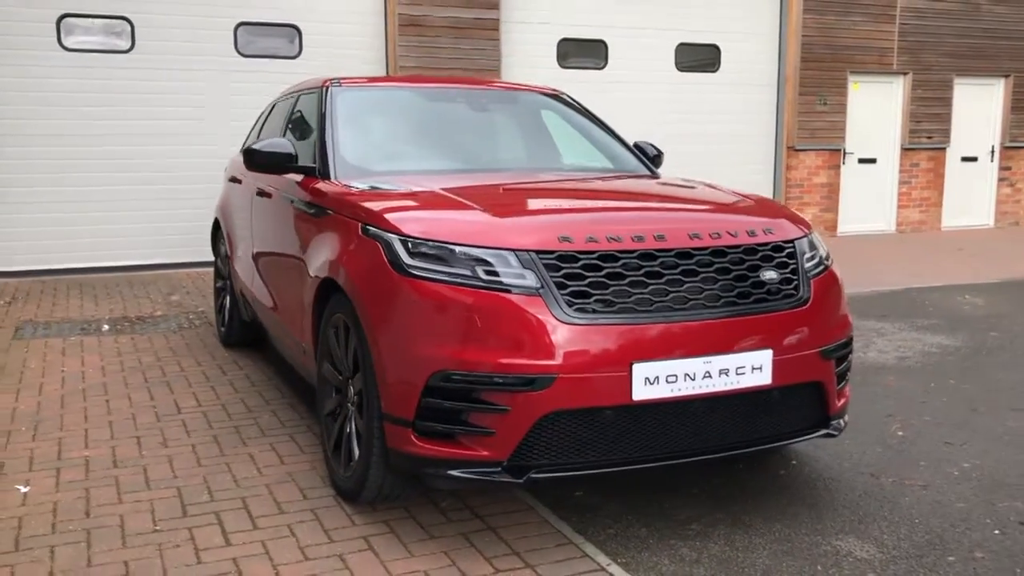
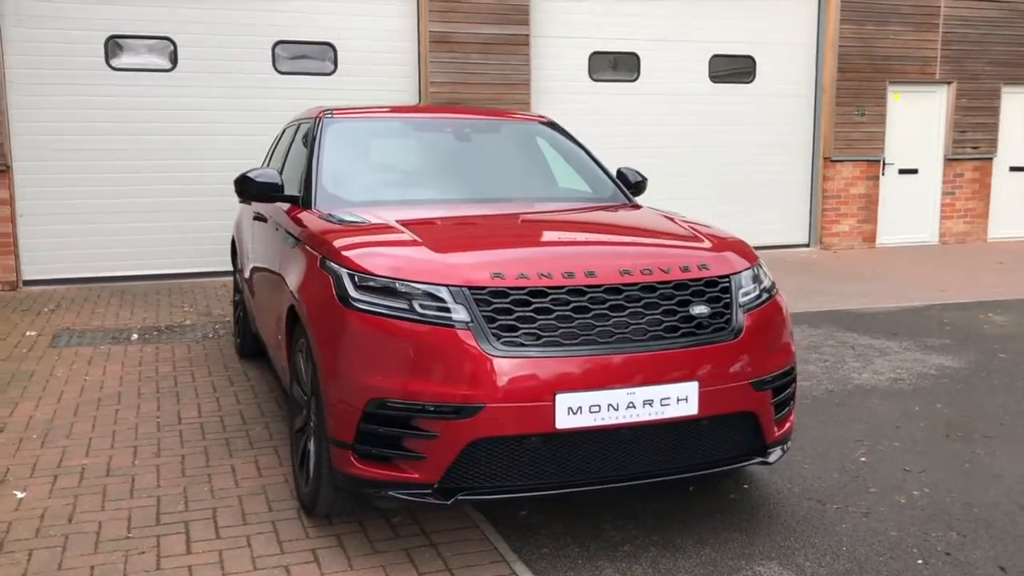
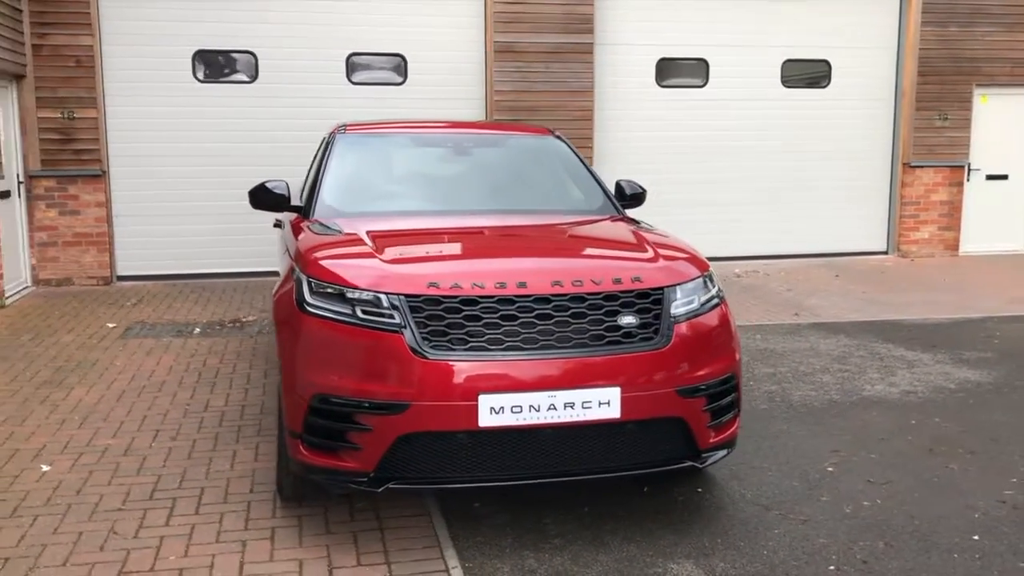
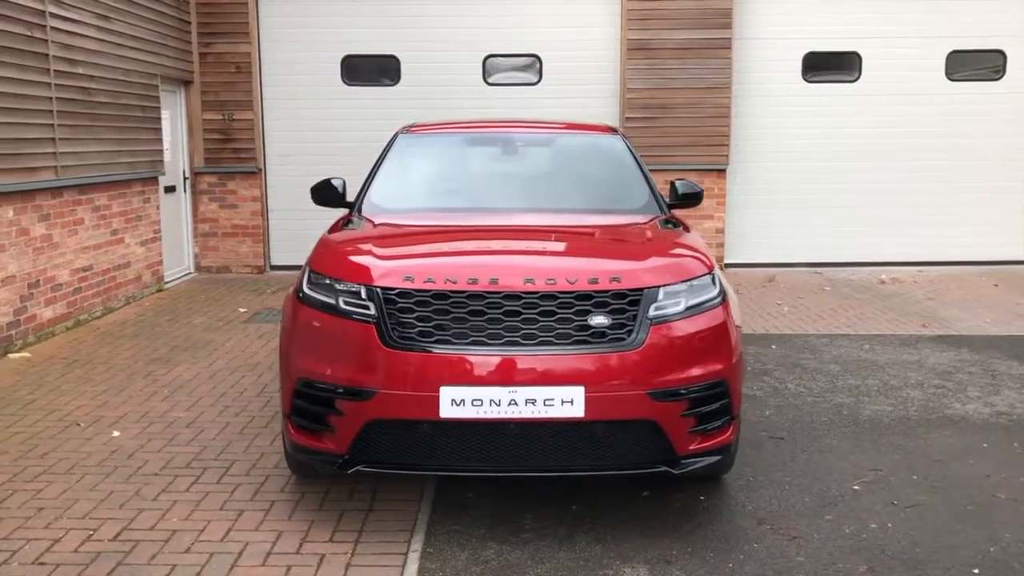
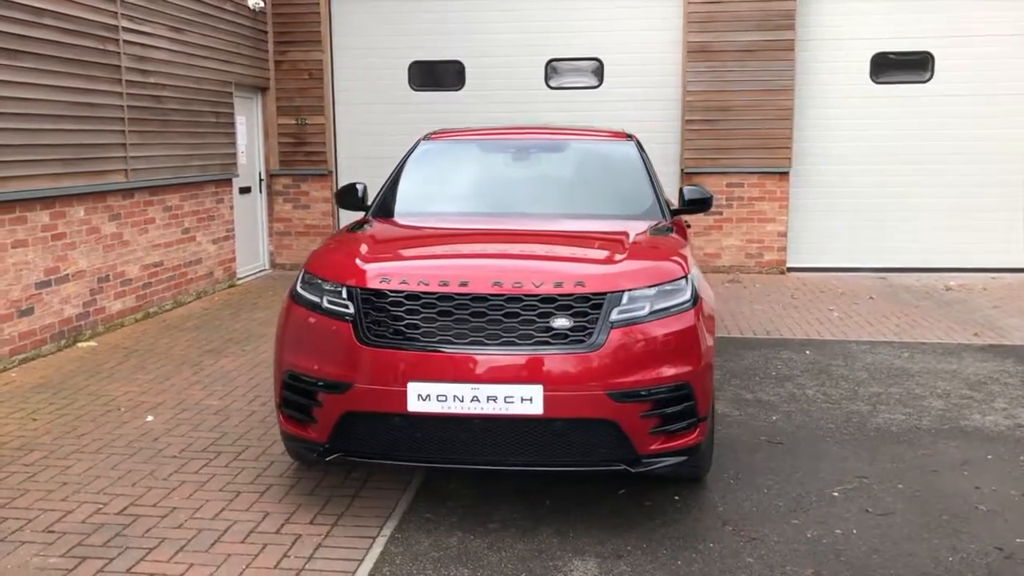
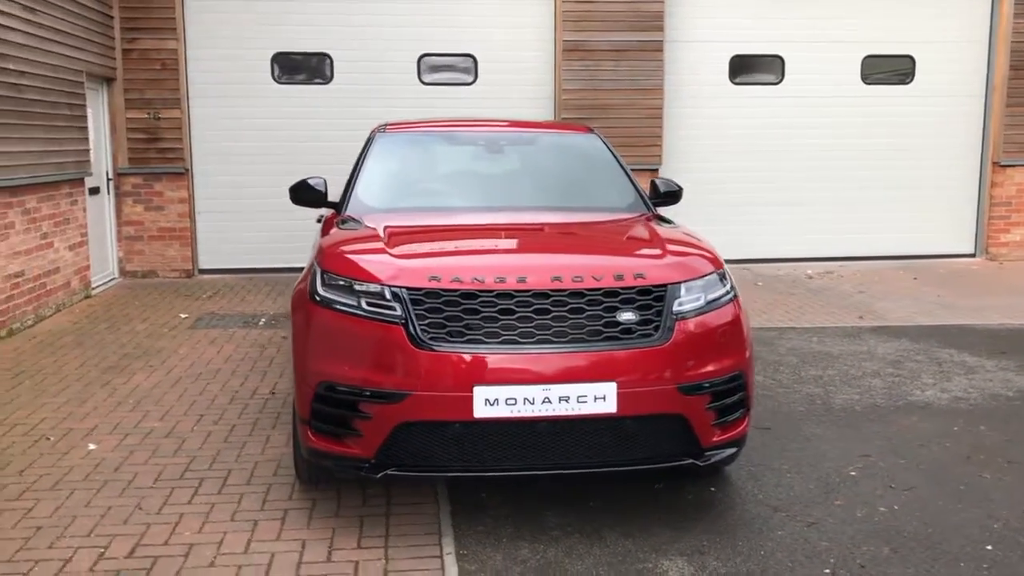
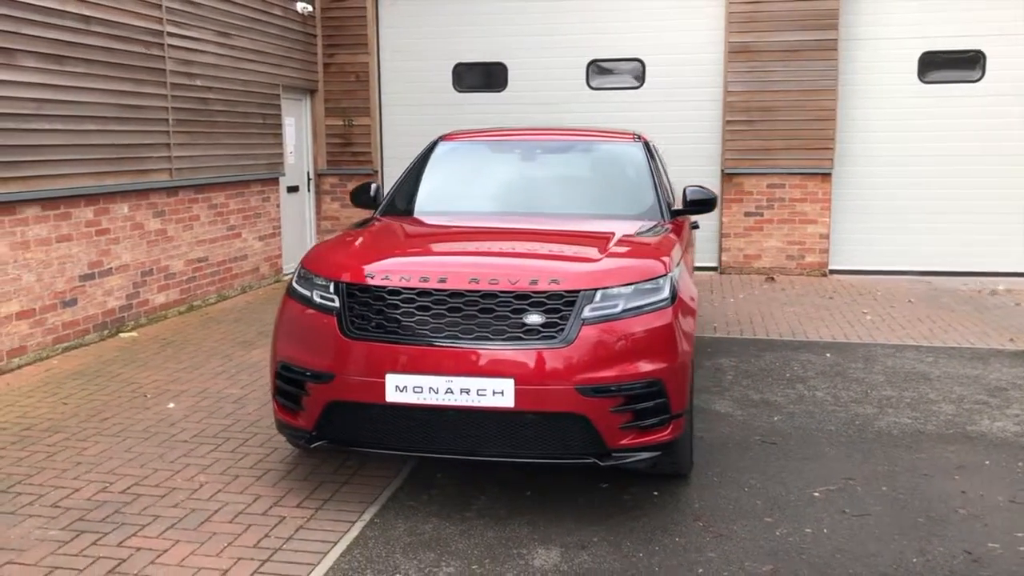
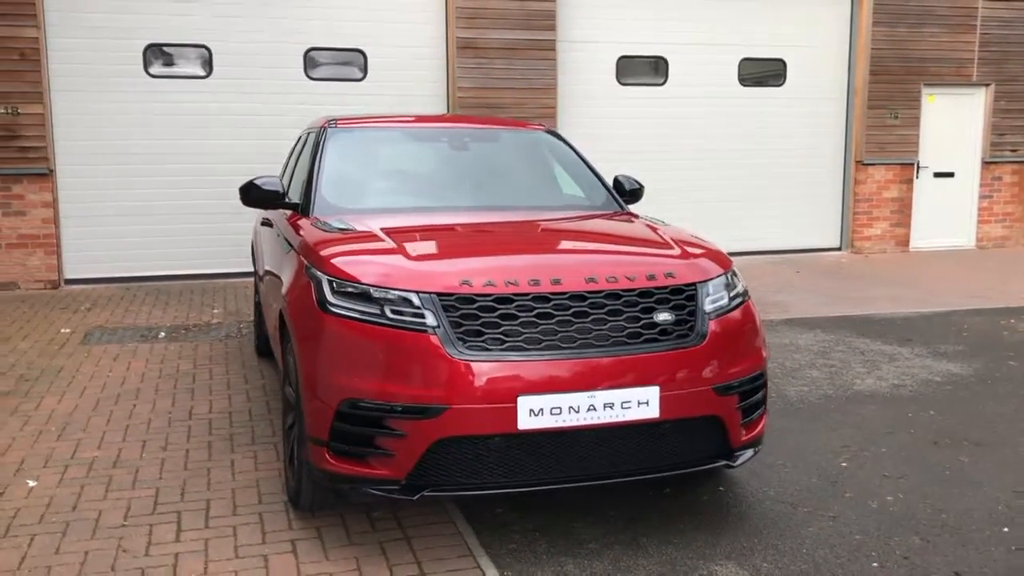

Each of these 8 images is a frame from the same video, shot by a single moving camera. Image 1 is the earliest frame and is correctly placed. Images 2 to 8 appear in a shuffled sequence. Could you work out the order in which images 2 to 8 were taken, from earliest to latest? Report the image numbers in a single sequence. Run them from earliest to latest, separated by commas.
2, 8, 3, 6, 4, 5, 7
